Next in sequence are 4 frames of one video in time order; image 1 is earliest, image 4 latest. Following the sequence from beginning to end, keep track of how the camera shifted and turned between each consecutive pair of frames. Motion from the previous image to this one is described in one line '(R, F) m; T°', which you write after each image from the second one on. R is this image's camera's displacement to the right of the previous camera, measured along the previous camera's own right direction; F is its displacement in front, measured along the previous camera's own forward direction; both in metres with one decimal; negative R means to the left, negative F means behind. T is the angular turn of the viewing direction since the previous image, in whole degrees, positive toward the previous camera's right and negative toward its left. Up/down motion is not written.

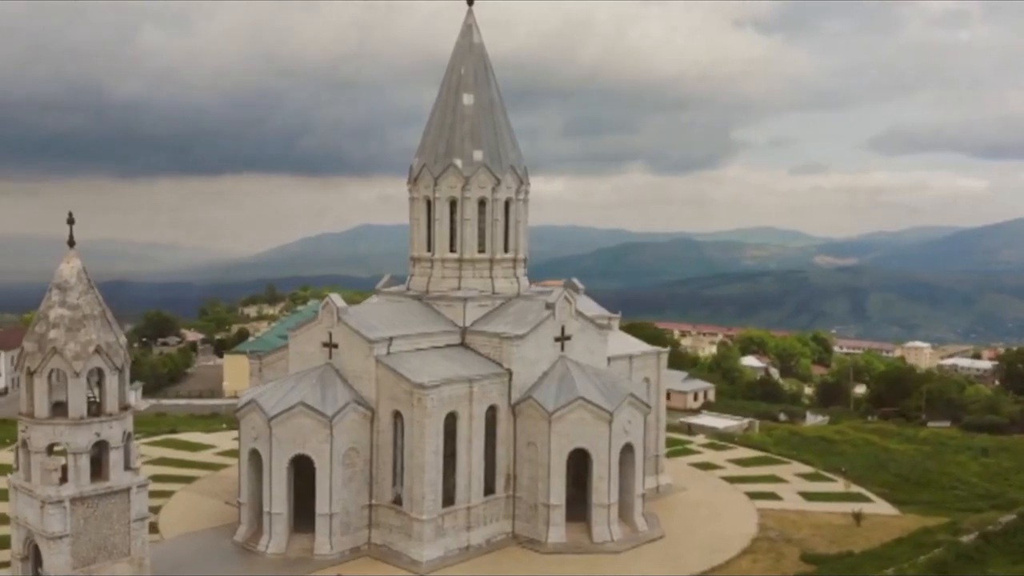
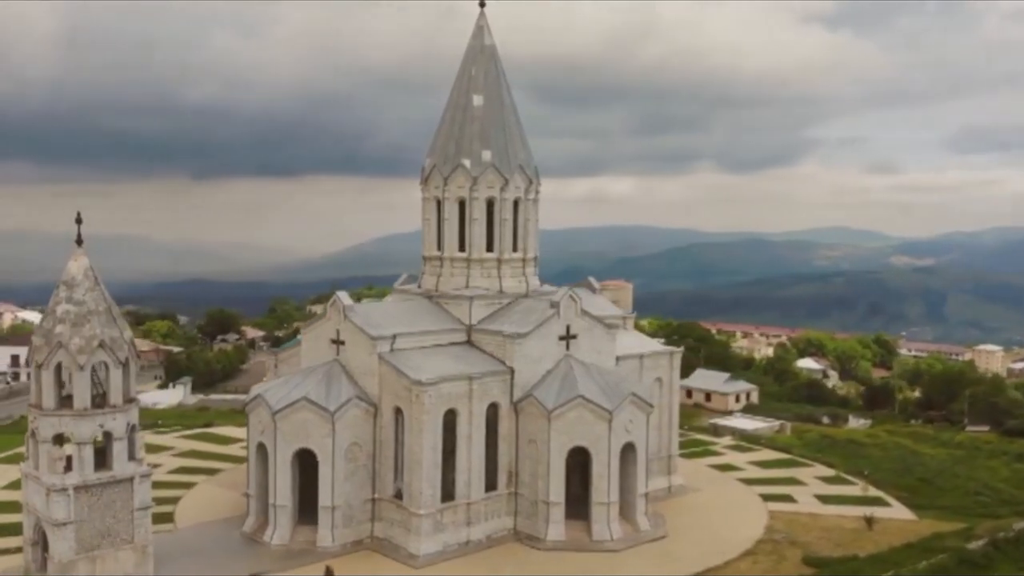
(+1.9, -0.2) m; -4°
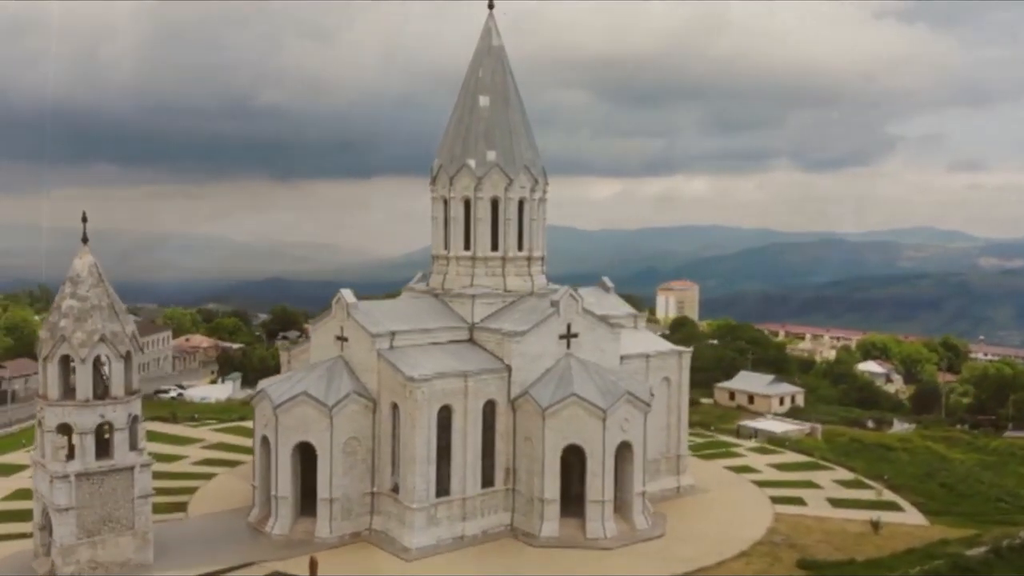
(+2.1, -0.2) m; -4°
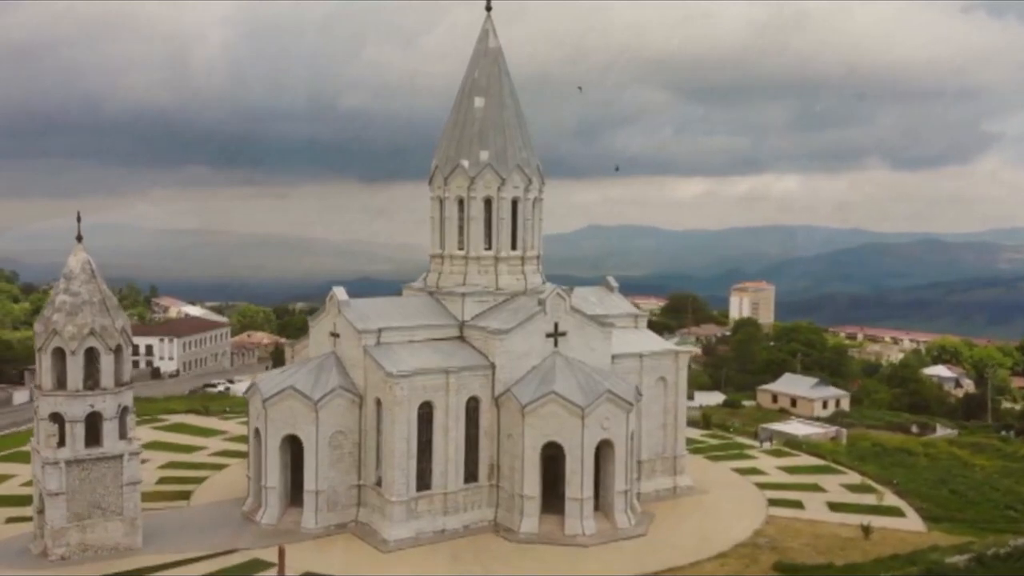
(+2.8, -0.3) m; -4°
